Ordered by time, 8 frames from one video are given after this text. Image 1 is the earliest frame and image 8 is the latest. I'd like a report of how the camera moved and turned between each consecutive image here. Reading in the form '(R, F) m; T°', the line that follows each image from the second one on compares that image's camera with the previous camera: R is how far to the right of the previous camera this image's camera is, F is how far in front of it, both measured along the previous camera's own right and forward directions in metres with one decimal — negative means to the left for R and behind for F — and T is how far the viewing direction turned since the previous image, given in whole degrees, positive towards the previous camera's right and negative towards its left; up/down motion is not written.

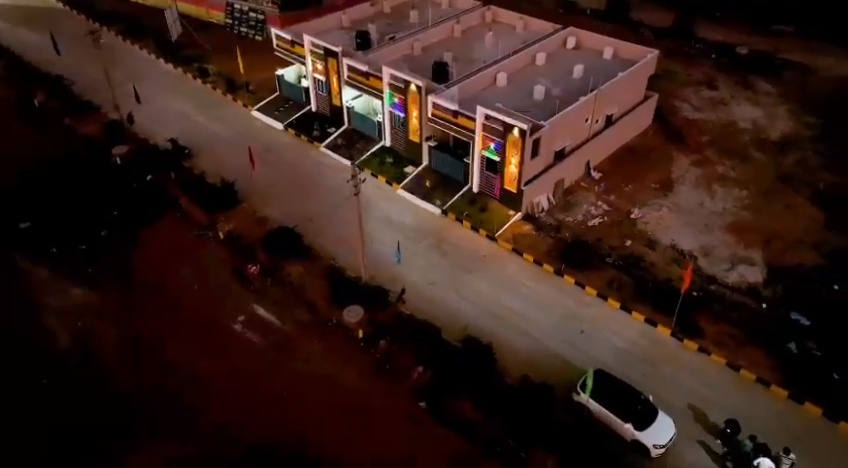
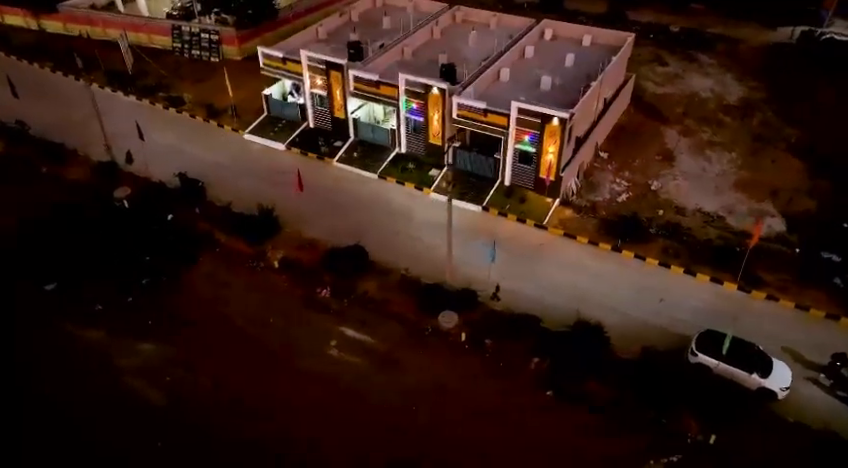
(-4.9, +0.4) m; +10°
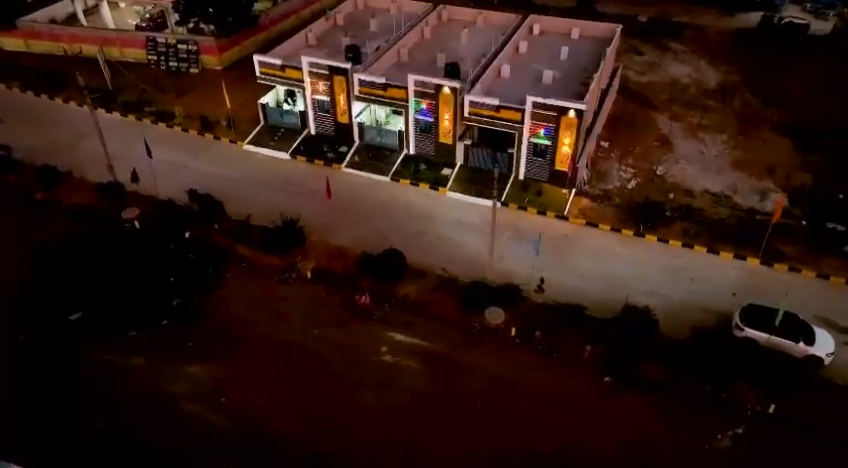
(-2.4, +0.1) m; +5°
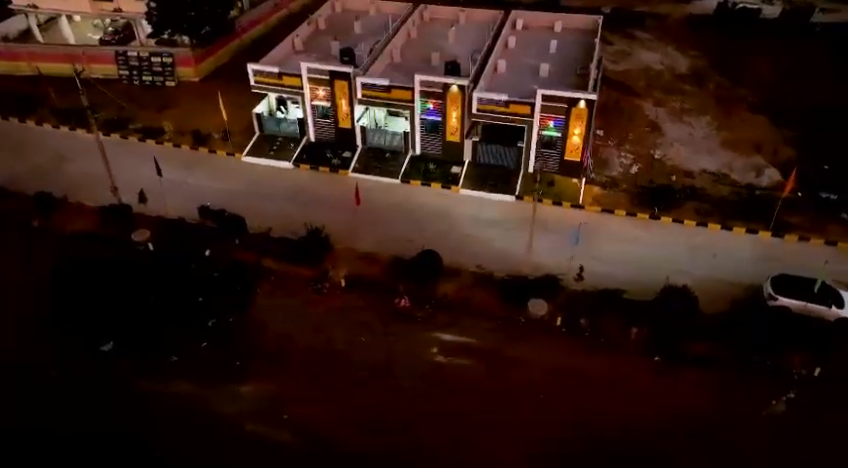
(-2.5, +0.1) m; +5°
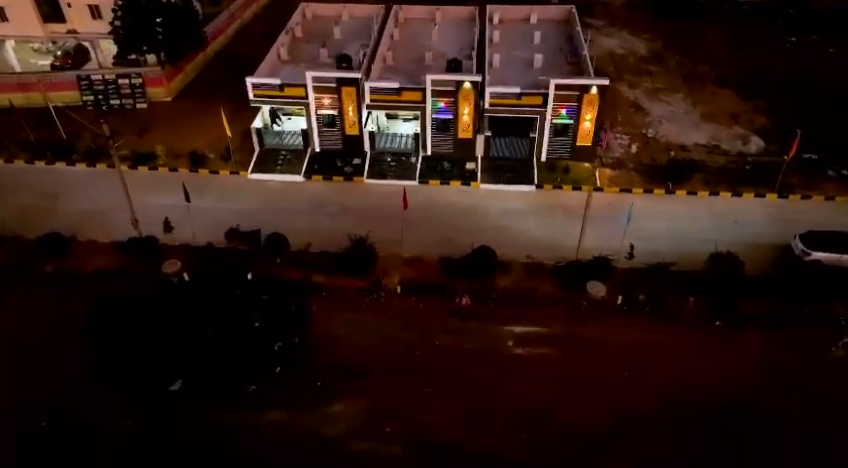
(-3.7, +0.2) m; +7°
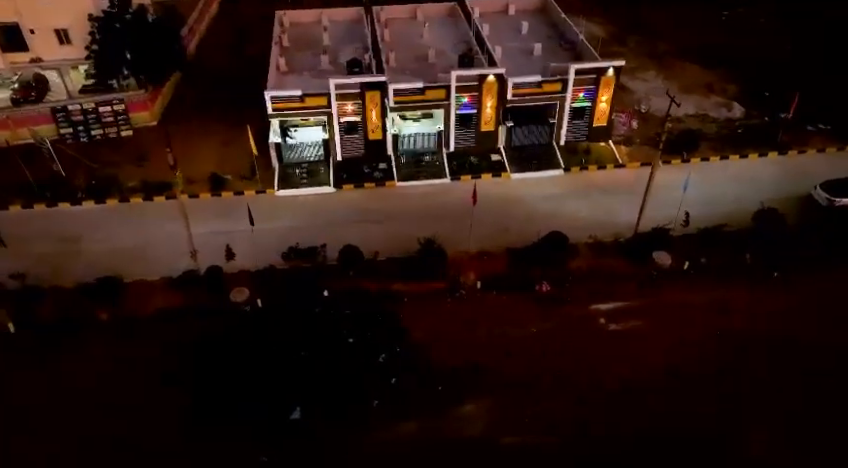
(-4.6, +0.3) m; +8°
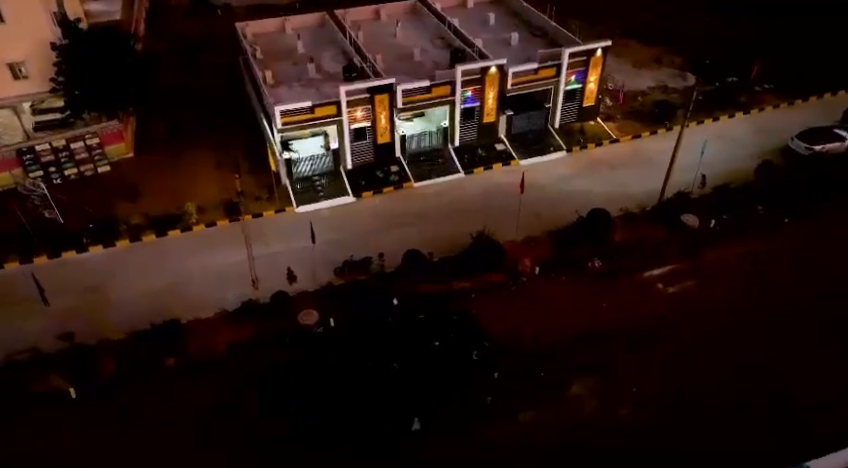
(-4.4, +0.3) m; +9°
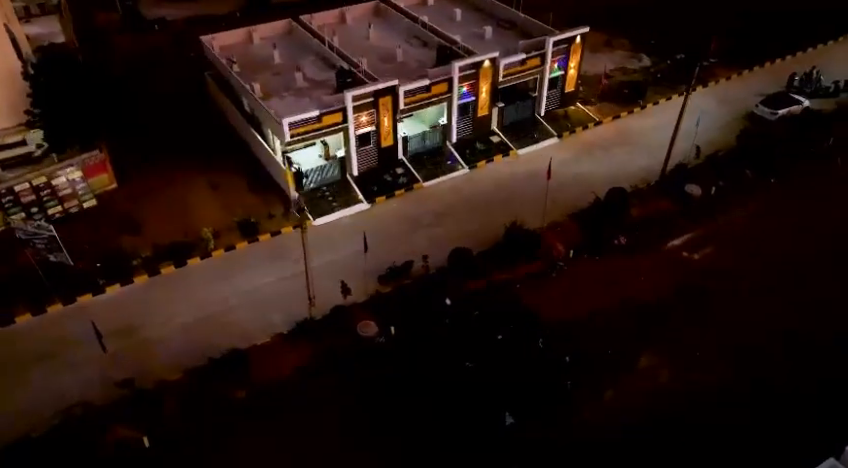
(-3.5, +0.1) m; +8°
